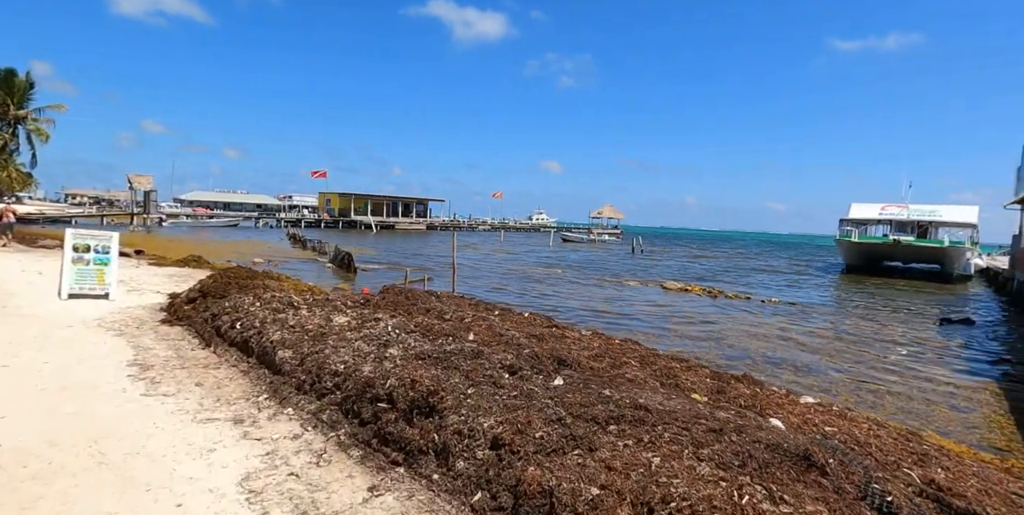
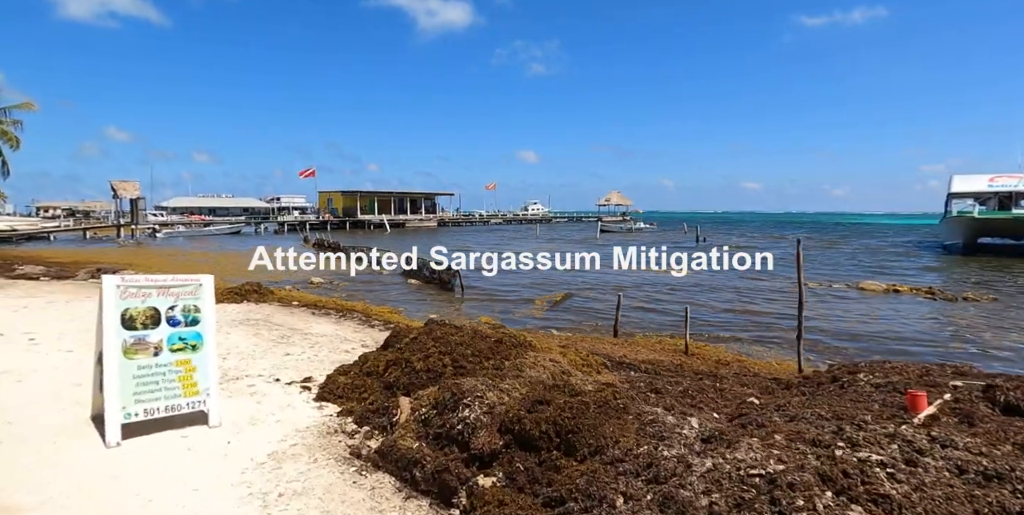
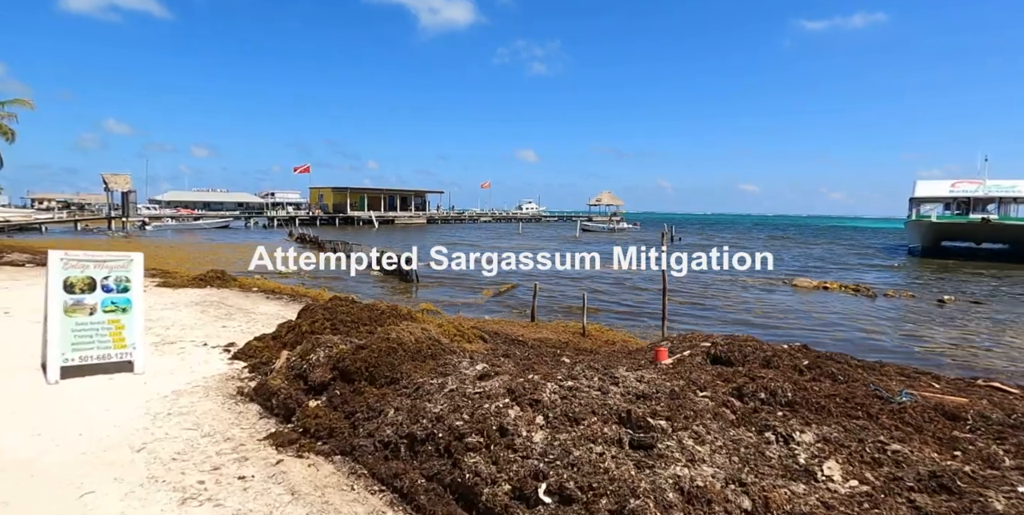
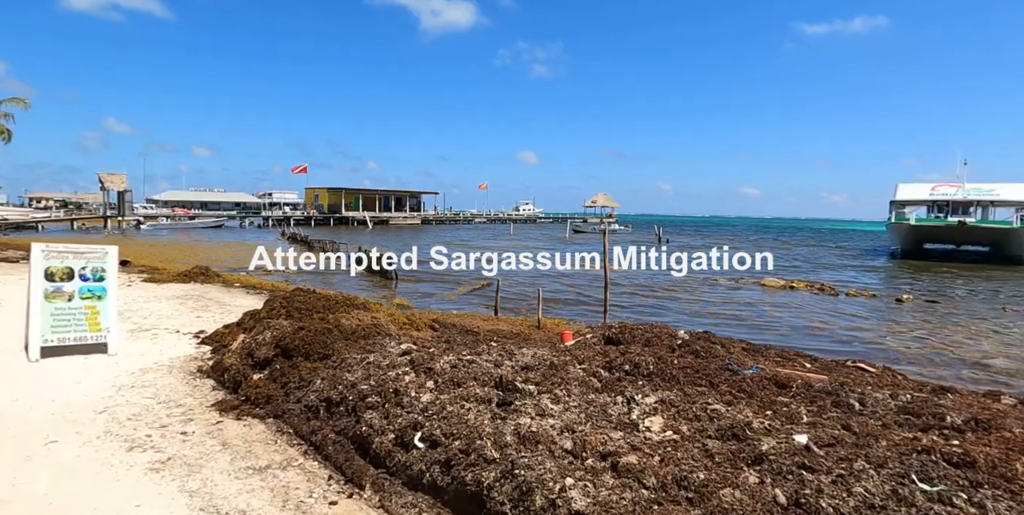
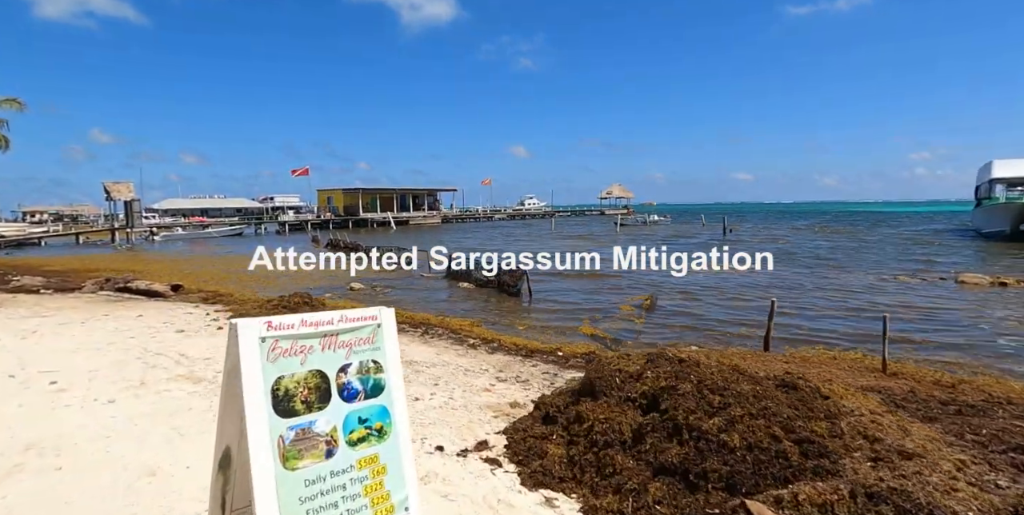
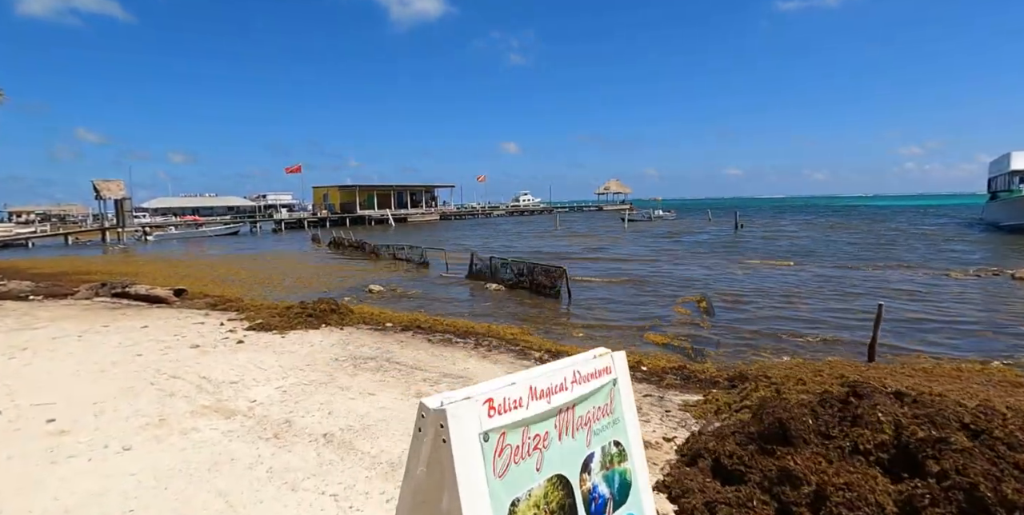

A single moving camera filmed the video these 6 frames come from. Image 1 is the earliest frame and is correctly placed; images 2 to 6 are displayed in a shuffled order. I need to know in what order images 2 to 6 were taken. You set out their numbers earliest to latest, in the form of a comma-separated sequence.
4, 3, 2, 5, 6
